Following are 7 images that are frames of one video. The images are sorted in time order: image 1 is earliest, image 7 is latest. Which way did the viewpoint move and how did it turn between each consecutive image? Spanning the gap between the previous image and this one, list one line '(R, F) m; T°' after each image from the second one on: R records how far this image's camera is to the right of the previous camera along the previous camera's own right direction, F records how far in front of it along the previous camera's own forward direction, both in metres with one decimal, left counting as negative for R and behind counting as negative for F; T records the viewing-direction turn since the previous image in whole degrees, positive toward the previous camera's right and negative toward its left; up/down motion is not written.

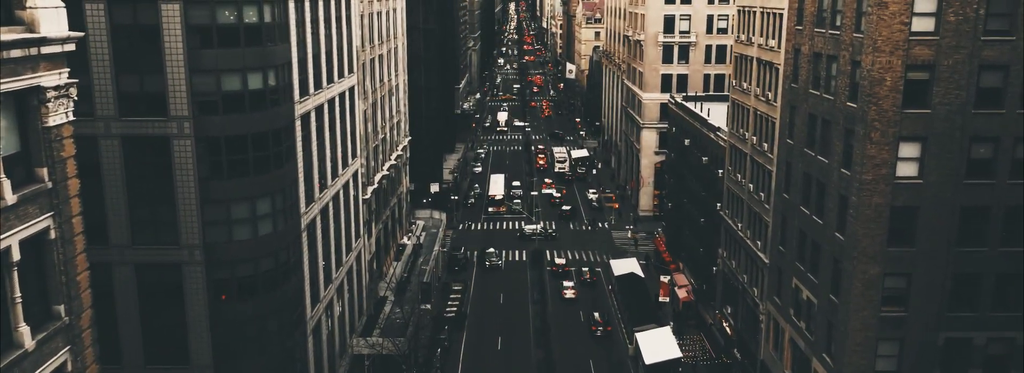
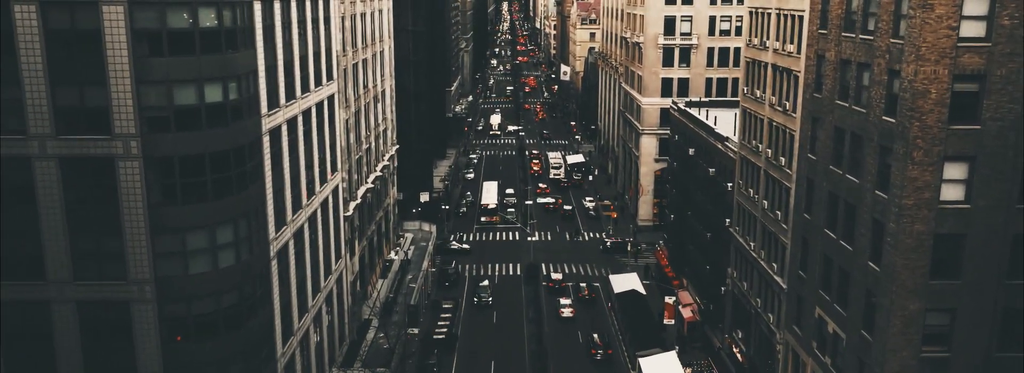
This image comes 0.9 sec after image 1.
(0.0, +5.0) m; 0°
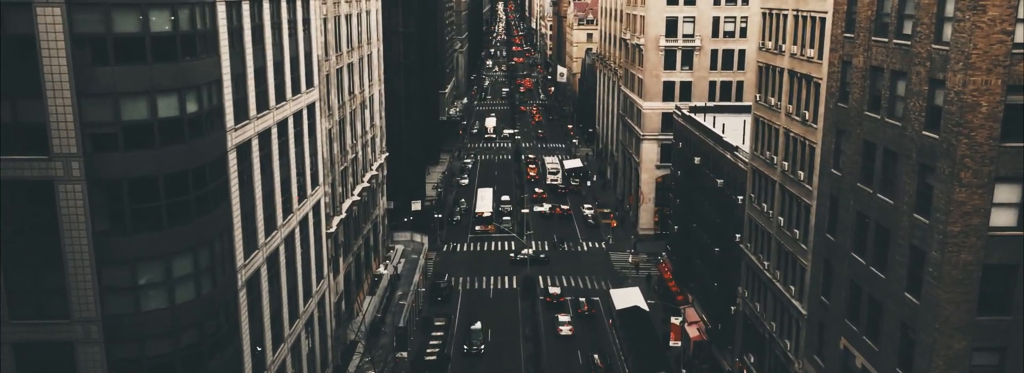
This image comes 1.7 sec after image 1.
(0.0, +4.3) m; 0°
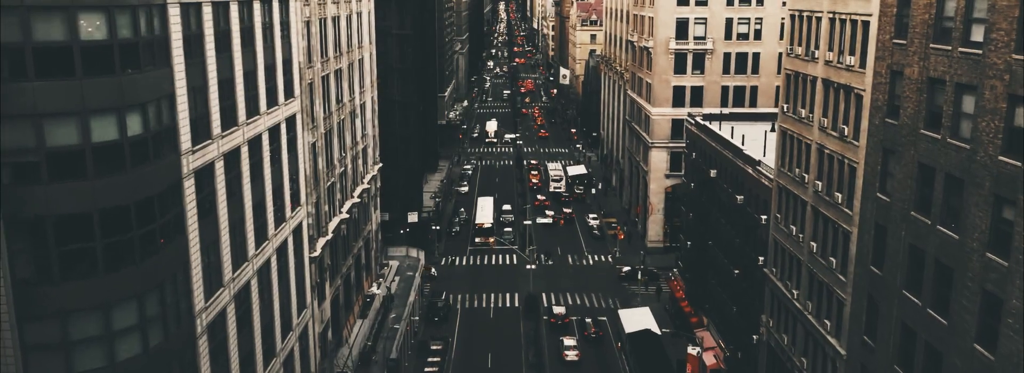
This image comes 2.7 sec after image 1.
(0.0, +5.3) m; 0°
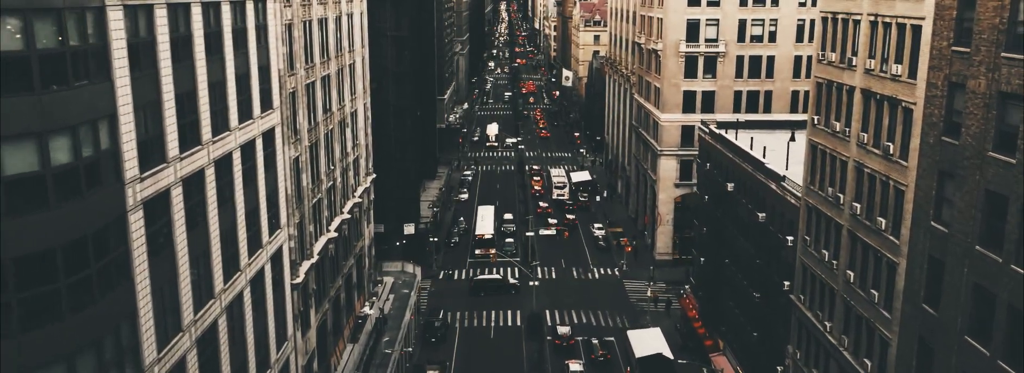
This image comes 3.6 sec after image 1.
(-0.1, +4.8) m; 0°
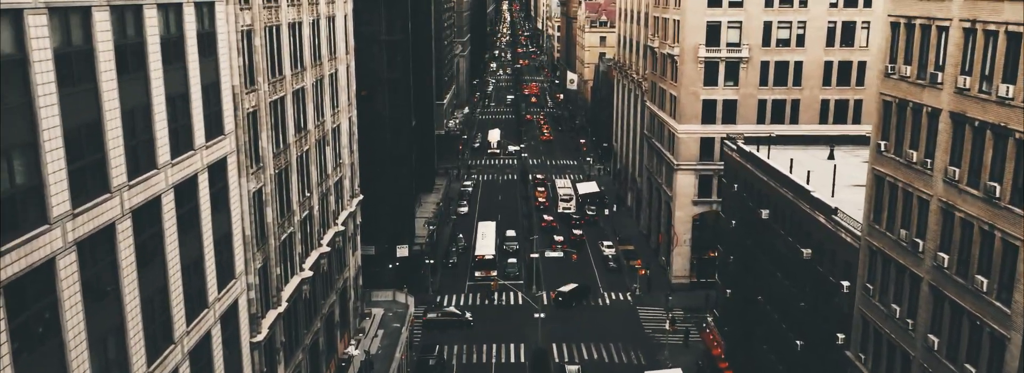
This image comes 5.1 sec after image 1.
(-0.1, +7.9) m; 0°
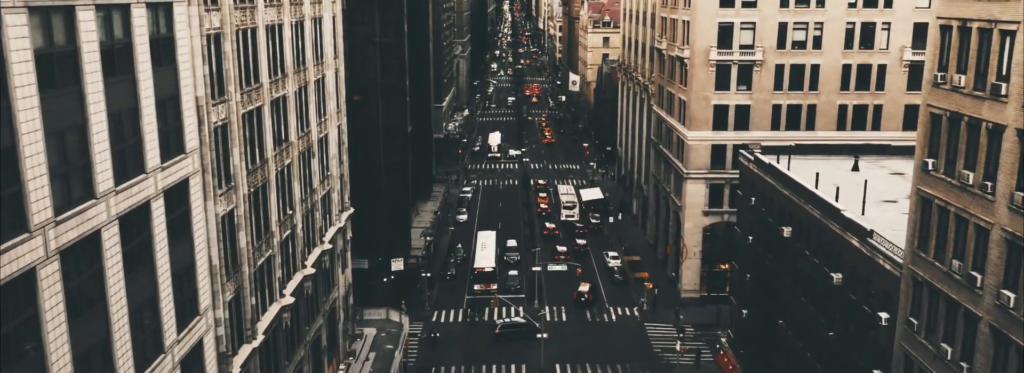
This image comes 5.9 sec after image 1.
(0.0, +4.3) m; 0°
